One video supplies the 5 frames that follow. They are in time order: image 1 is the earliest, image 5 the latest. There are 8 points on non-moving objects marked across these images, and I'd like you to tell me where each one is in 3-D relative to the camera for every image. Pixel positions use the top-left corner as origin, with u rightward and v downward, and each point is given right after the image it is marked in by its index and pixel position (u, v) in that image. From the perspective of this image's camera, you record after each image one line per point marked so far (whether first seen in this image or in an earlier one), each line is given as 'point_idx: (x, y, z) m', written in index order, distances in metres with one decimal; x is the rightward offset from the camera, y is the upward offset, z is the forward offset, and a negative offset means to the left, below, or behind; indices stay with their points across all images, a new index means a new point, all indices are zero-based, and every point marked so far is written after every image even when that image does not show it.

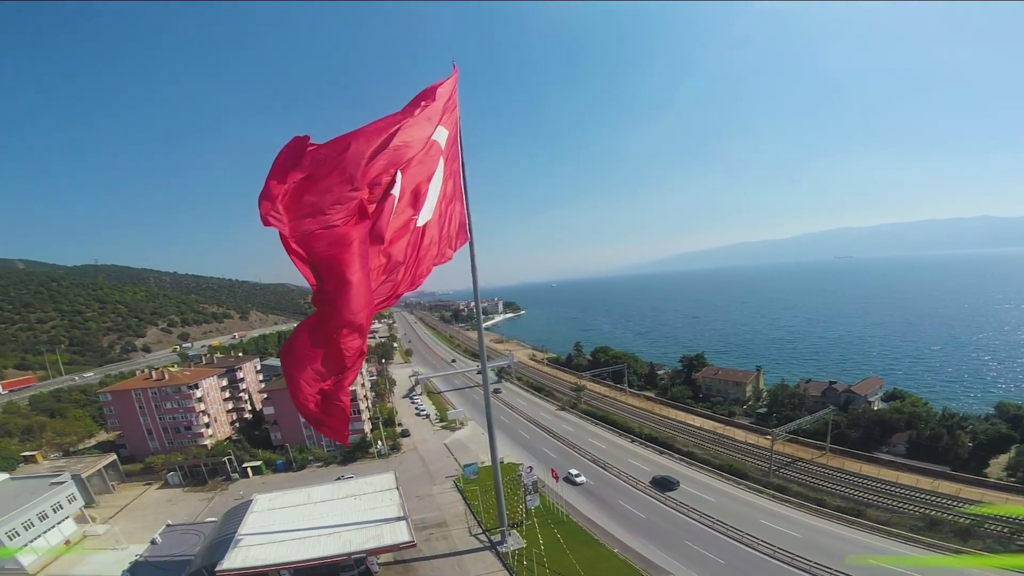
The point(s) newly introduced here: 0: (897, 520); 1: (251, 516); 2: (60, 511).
0: (+13.2, -7.8, +14.1) m
1: (-10.0, -9.0, +16.6) m
2: (-17.5, -8.8, +16.5) m
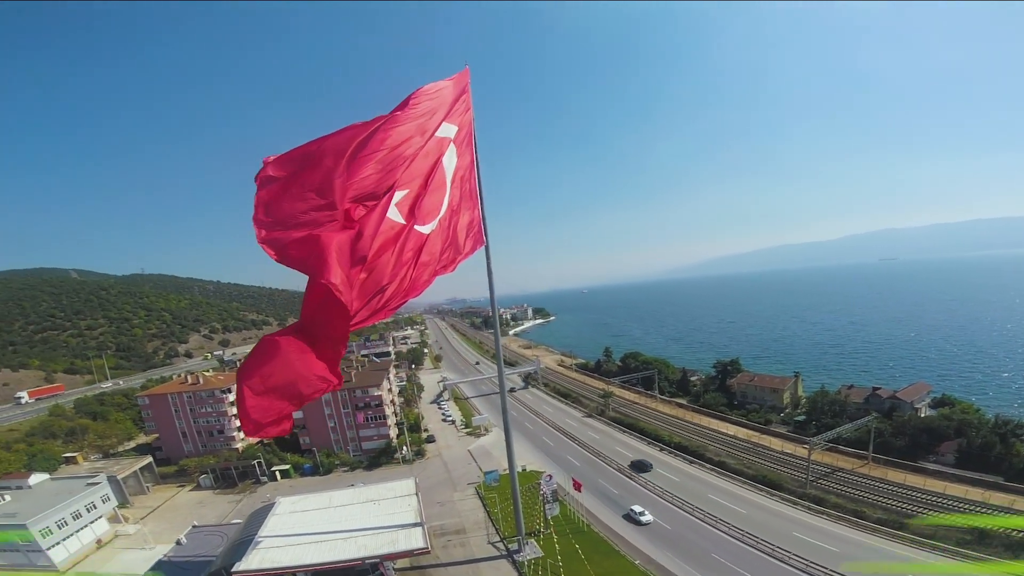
0: (+13.6, -7.7, +13.1) m
1: (-9.4, -9.2, +16.8) m
2: (-17.0, -9.1, +17.1) m
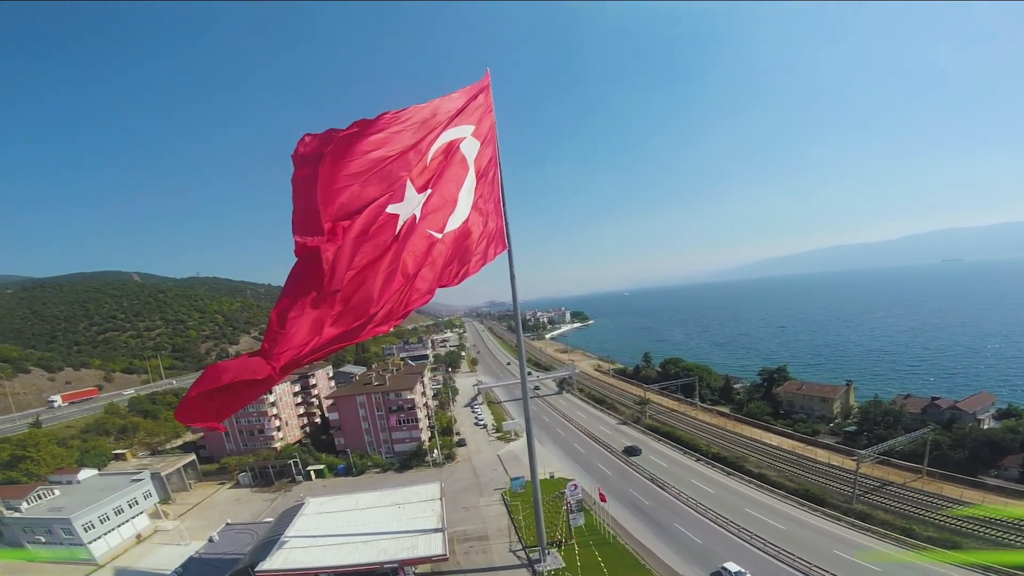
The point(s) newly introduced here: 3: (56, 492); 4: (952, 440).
0: (+14.0, -7.9, +11.9) m
1: (-8.7, -9.5, +17.2) m
2: (-16.2, -9.4, +18.0) m
3: (-19.4, -8.7, +17.7) m
4: (+19.4, -6.8, +18.5) m
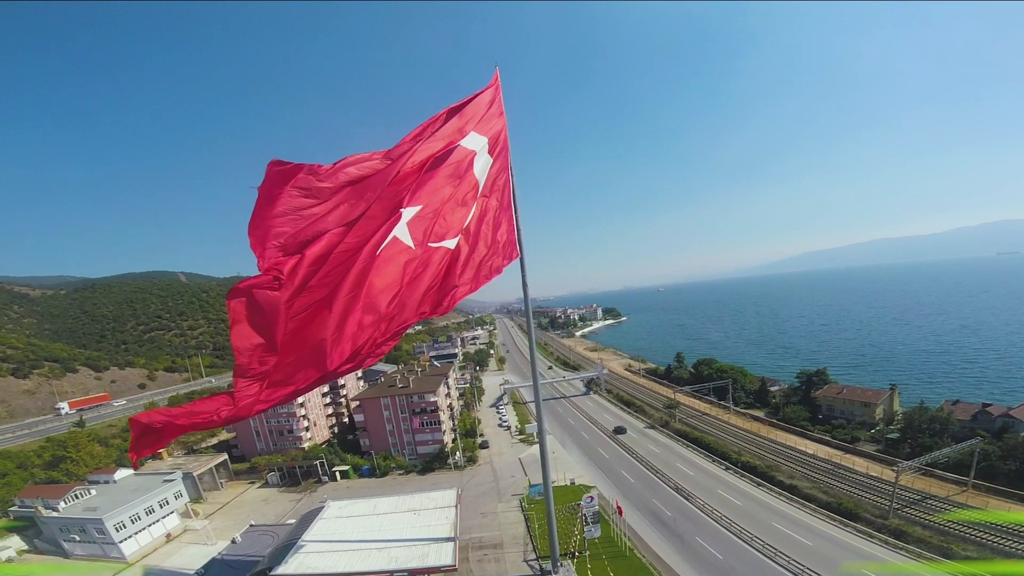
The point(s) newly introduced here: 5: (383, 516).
0: (+14.0, -8.3, +11.2) m
1: (-8.3, -10.1, +17.7) m
2: (-15.8, -10.0, +18.9) m
3: (-19.0, -9.2, +18.8) m
4: (+19.8, -7.3, +17.5) m
5: (-5.7, -9.9, +18.0) m
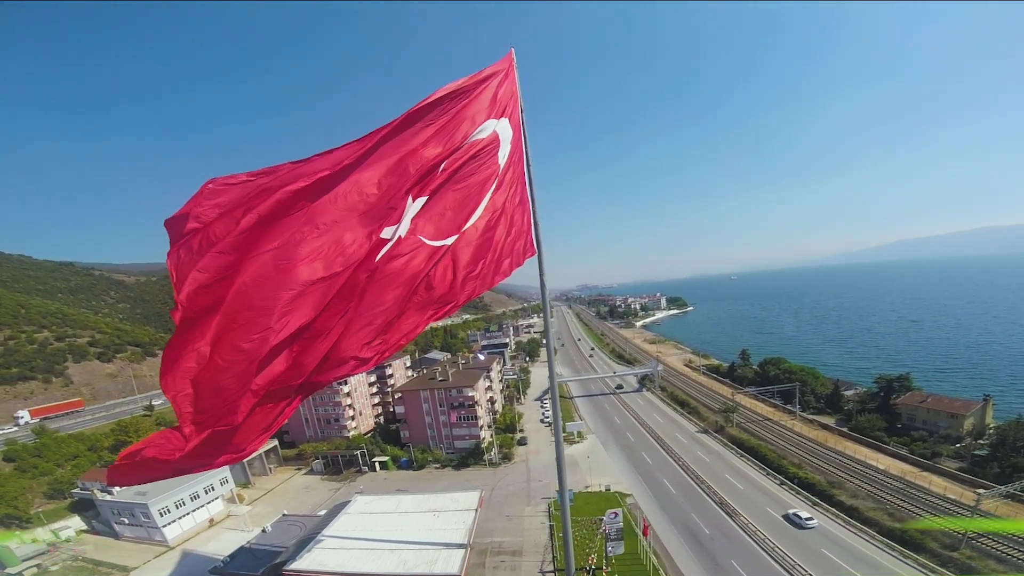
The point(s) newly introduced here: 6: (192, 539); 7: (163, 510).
0: (+13.5, -9.4, +10.0) m
1: (-8.1, -10.6, +18.8) m
2: (-15.4, -10.4, +20.8) m
3: (-18.6, -9.6, +21.0) m
4: (+19.9, -8.5, +15.7) m
5: (-5.5, -10.6, +18.8) m
6: (-14.9, -11.6, +19.2) m
7: (-15.8, -10.1, +18.9) m
